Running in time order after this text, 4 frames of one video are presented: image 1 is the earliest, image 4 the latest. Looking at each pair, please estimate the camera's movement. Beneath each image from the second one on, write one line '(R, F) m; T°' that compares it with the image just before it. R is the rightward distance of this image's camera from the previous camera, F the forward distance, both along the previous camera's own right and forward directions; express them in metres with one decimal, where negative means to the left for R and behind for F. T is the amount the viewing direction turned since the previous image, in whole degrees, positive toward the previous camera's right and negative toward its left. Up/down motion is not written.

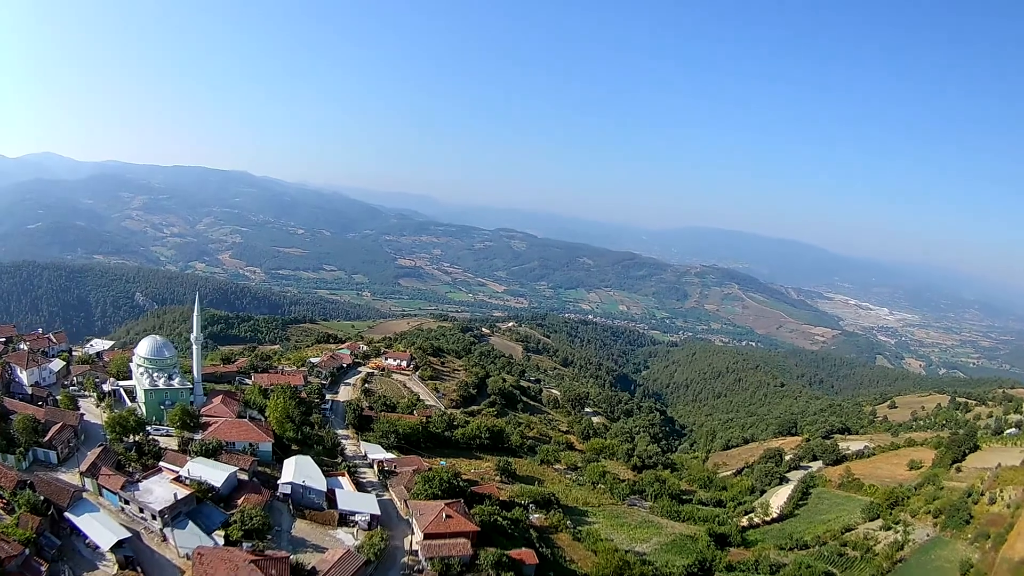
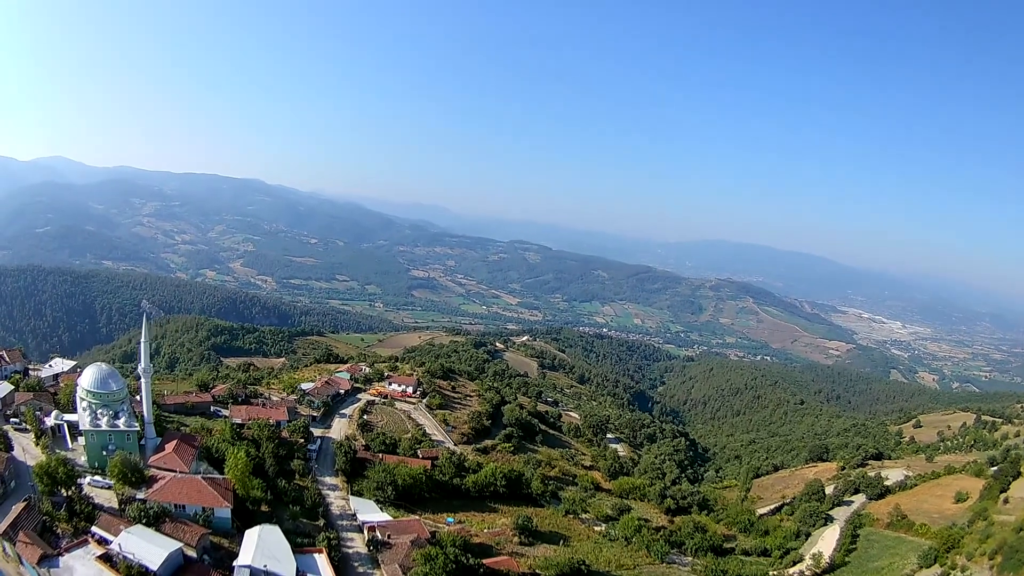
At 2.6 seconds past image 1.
(-0.3, +3.4) m; -1°
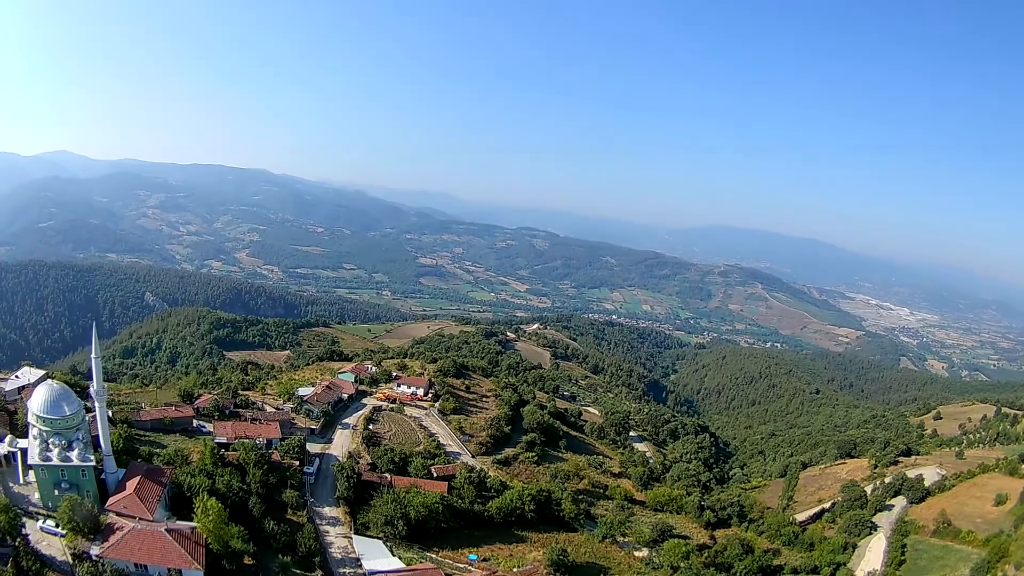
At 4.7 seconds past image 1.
(-0.6, +2.7) m; -1°
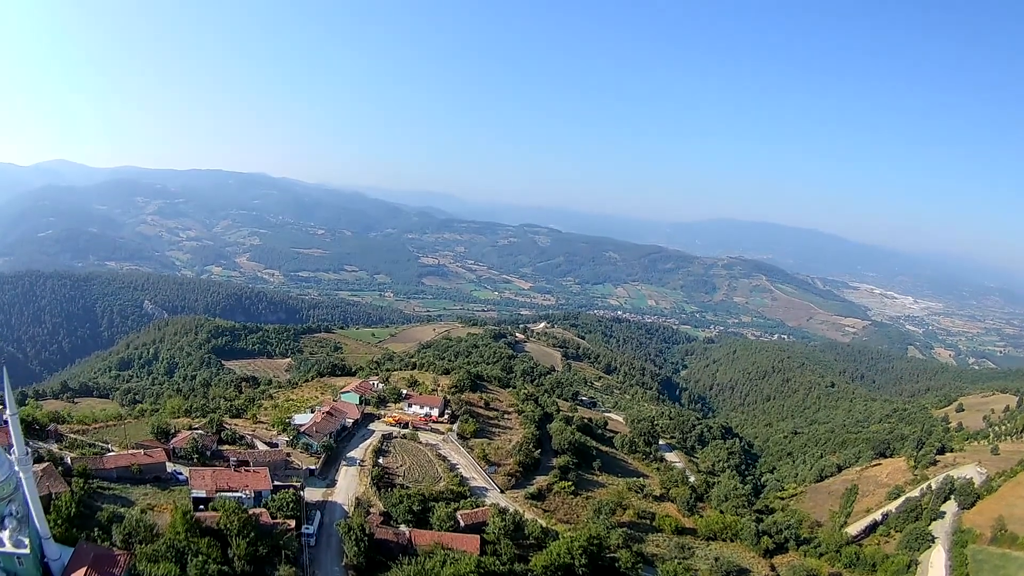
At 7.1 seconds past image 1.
(-0.9, +3.0) m; 0°
